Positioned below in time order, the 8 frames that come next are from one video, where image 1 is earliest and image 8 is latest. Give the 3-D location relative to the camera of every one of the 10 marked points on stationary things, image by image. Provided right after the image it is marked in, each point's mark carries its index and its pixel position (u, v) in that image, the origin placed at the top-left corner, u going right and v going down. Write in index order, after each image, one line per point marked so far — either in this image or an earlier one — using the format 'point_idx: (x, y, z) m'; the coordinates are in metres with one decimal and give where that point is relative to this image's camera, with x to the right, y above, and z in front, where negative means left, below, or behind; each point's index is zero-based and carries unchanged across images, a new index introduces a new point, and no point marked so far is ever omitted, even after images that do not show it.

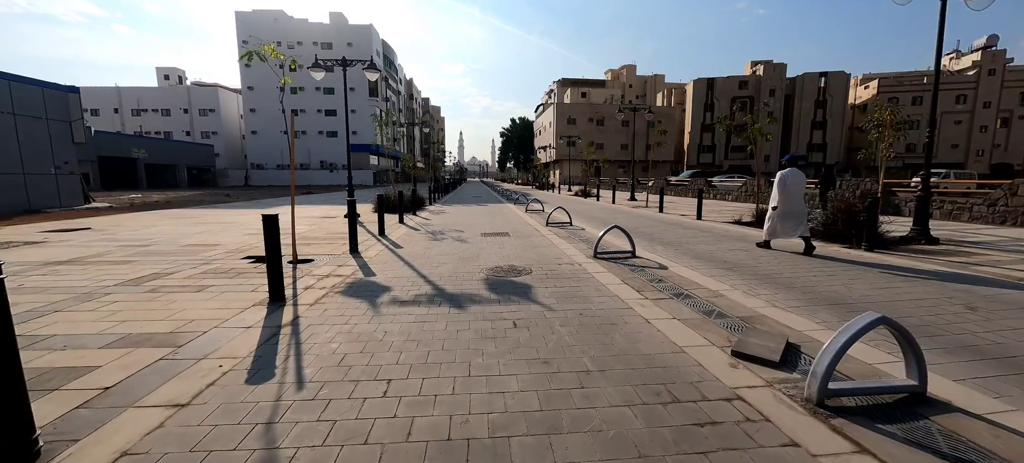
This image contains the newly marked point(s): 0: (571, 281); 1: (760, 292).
0: (+0.7, -0.6, +6.2) m
1: (+3.4, -0.7, +5.5) m
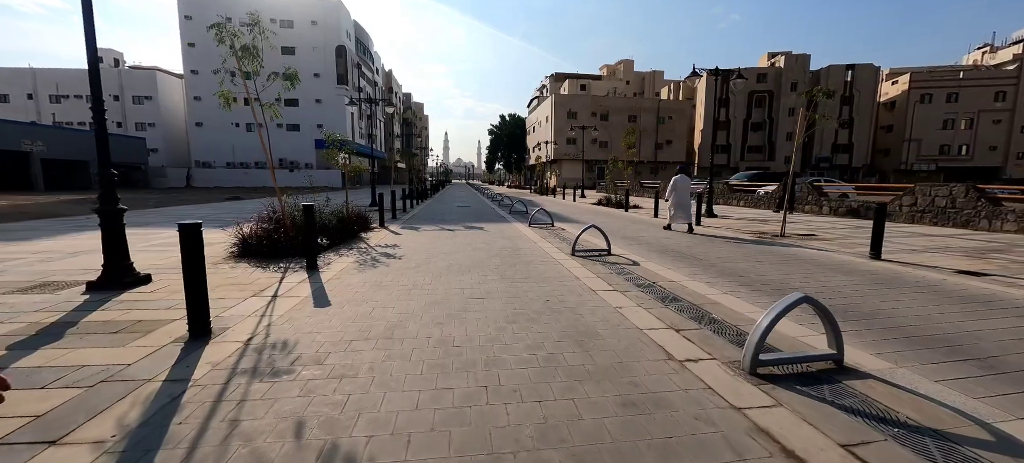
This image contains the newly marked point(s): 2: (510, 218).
0: (+0.4, -0.6, +6.7) m
1: (+3.2, -0.7, +6.0) m
2: (-0.1, +0.5, +14.5) m
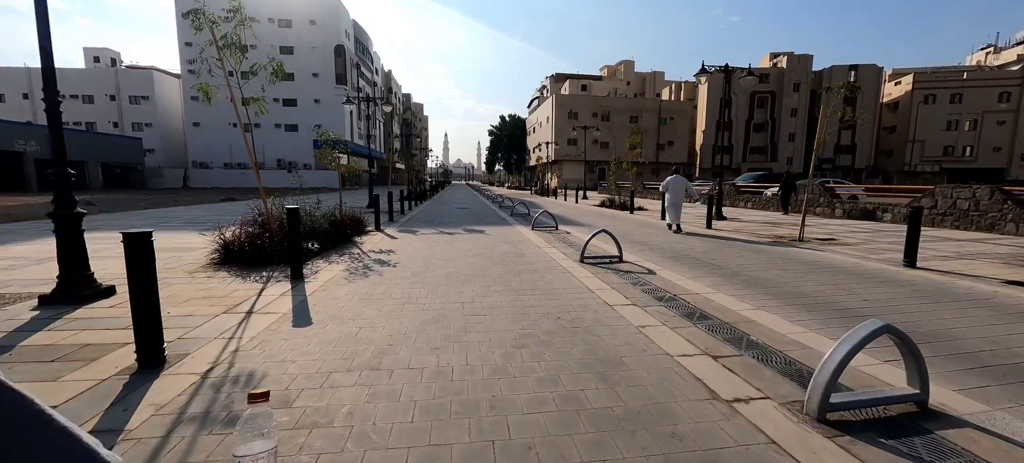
0: (+0.5, -0.7, +6.1) m
1: (+3.2, -0.8, +5.5) m
2: (0.0, +0.4, +13.9) m
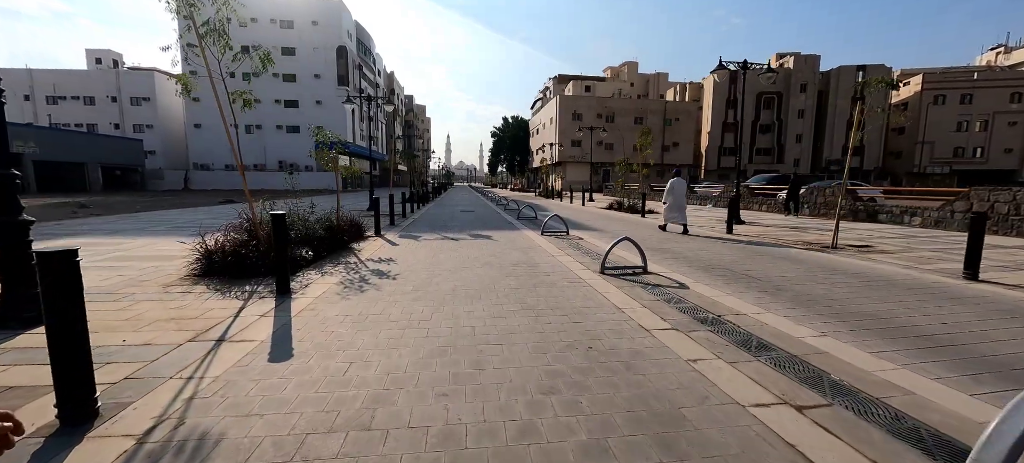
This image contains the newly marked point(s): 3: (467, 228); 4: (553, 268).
0: (+0.7, -0.8, +5.4) m
1: (+3.4, -0.9, +4.7) m
2: (+0.2, +0.2, +13.2) m
3: (-1.4, +0.1, +12.0) m
4: (+0.7, -0.6, +6.7) m
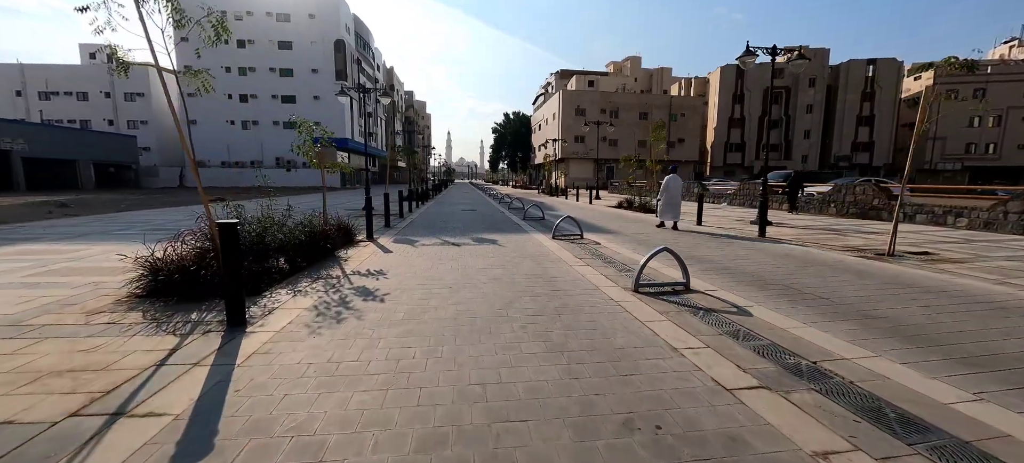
0: (+0.9, -0.9, +4.3) m
1: (+3.6, -1.1, +3.6) m
2: (+0.4, +0.2, +12.1) m
3: (-1.2, 0.0, +10.8) m
4: (+0.9, -0.7, +5.6) m
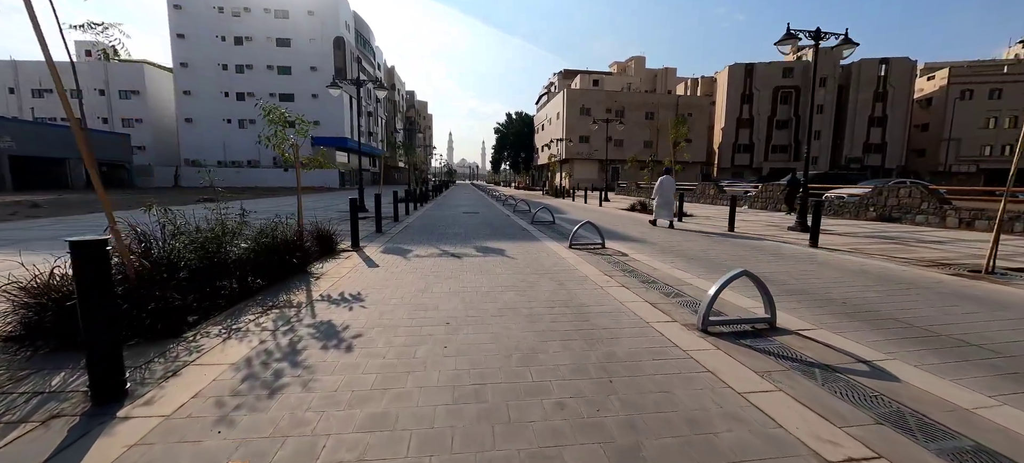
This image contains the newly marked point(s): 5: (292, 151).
0: (+1.1, -1.1, +2.8) m
1: (+3.8, -1.2, +2.2) m
2: (+0.7, 0.0, +10.7) m
3: (-1.0, -0.1, +9.4) m
4: (+1.1, -0.9, +4.1) m
5: (-4.2, +1.5, +7.4) m
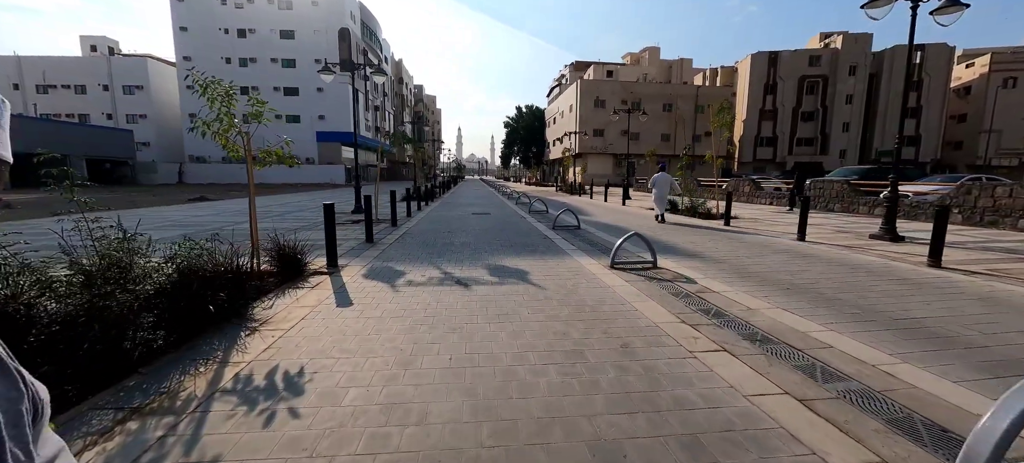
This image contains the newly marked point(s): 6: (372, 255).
0: (+1.3, -1.4, +0.9) m
1: (+4.1, -1.5, +0.2) m
2: (+1.1, -0.2, +8.7) m
3: (-0.6, -0.4, +7.5) m
4: (+1.4, -1.2, +2.2) m
5: (-3.9, +1.3, +5.5) m
6: (-2.4, -0.4, +7.1) m
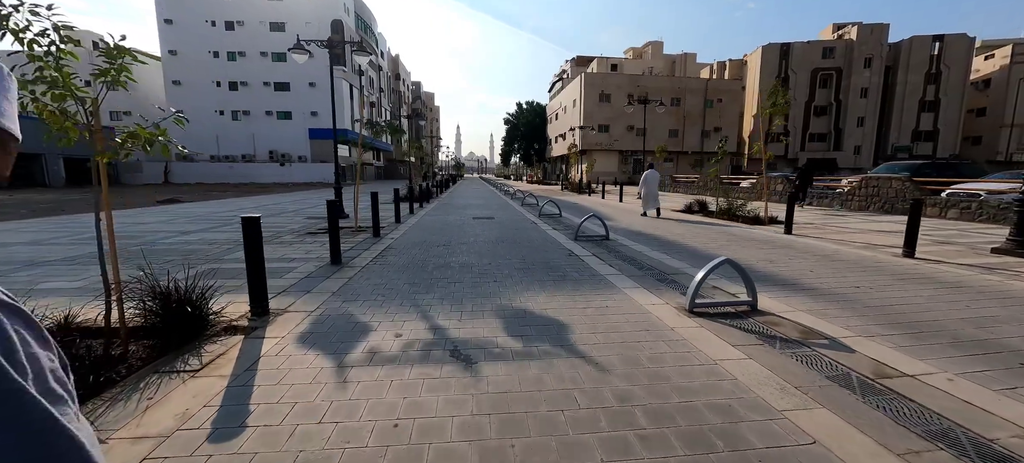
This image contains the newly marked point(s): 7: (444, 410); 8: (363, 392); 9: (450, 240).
0: (+1.6, -1.7, -1.3) m
1: (+4.3, -1.8, -2.0) m
2: (+1.4, -0.5, +6.5) m
3: (-0.3, -0.7, +5.3) m
4: (+1.7, -1.5, 0.0) m
5: (-3.6, +0.9, +3.3) m
6: (-2.2, -0.7, +4.9) m
7: (-0.5, -1.1, +2.6) m
8: (-1.1, -1.1, +2.7) m
9: (-1.3, -0.2, +8.5) m
